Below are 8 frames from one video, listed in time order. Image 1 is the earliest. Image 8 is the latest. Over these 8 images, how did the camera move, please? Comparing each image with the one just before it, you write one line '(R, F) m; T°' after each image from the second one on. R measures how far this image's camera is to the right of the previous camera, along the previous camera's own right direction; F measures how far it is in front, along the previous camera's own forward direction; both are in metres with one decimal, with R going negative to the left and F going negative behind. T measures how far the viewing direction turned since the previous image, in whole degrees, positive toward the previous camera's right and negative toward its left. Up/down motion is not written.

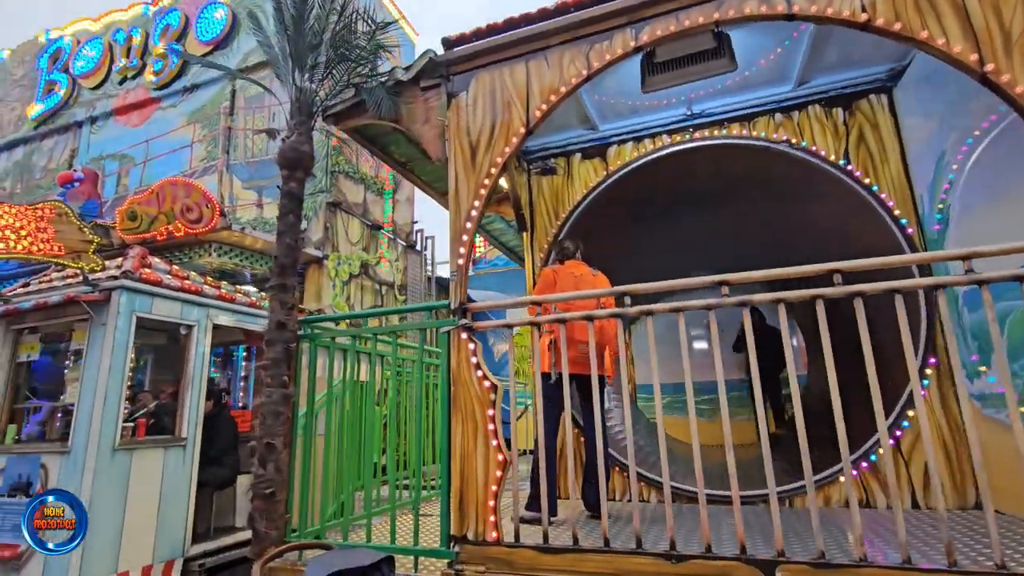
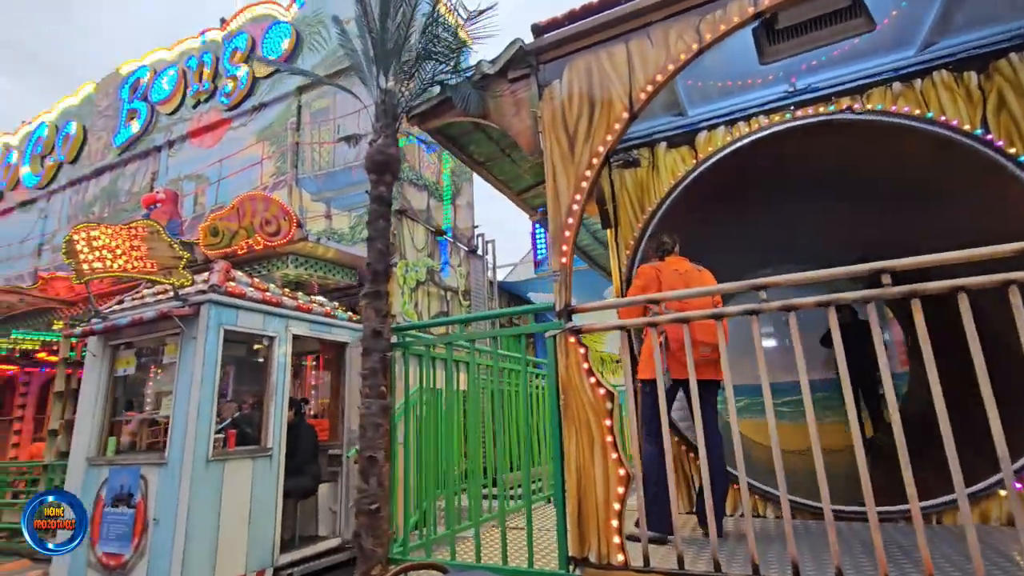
(-0.4, +0.2) m; -5°
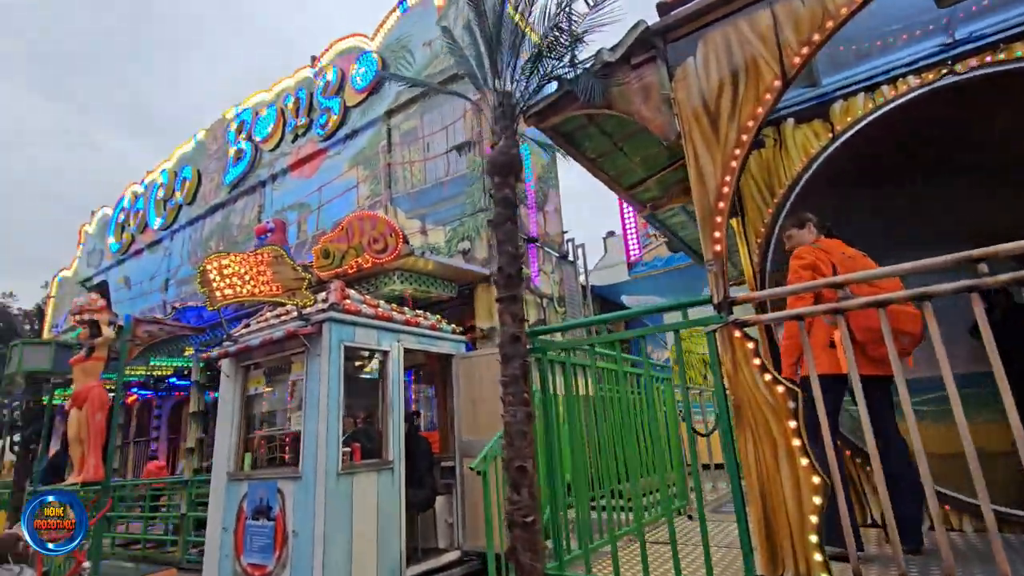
(-0.5, +0.1) m; -8°
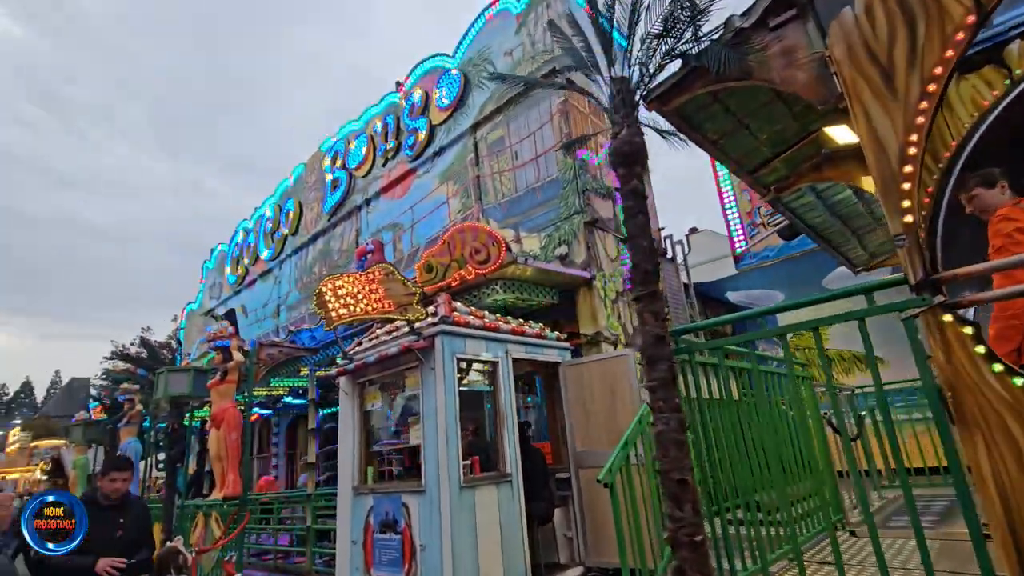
(-0.4, +0.2) m; -9°
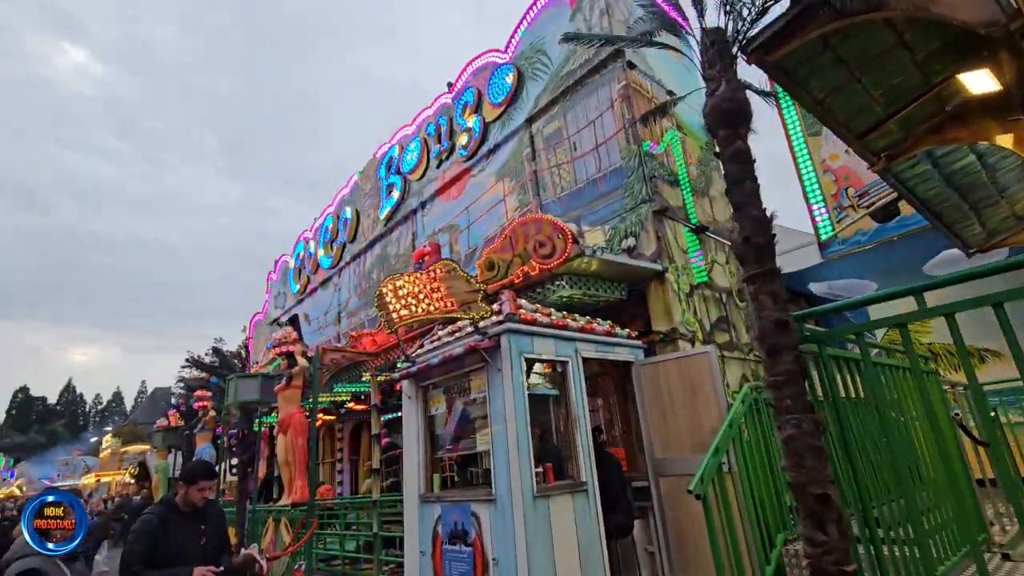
(-0.2, +0.4) m; -6°
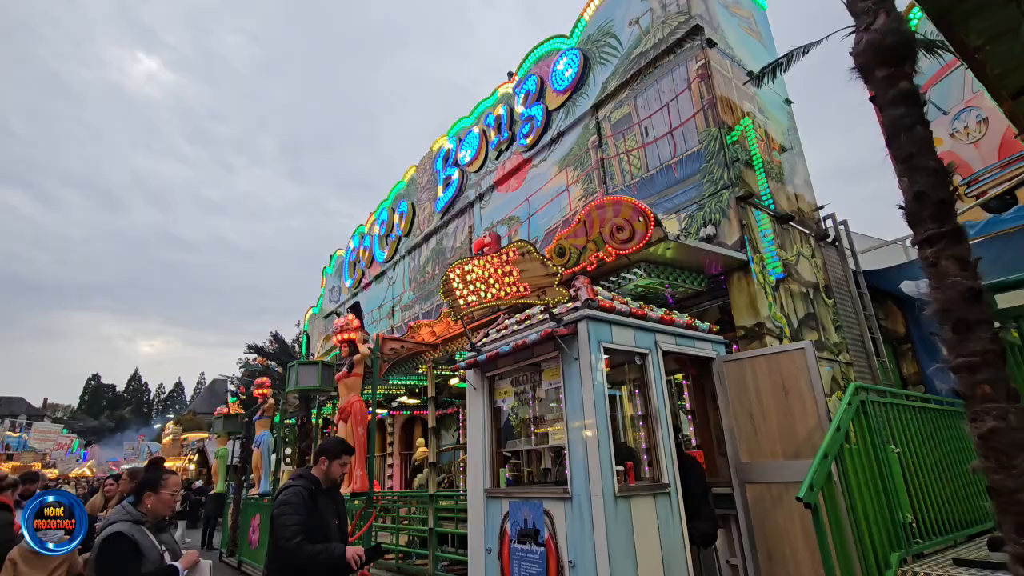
(-0.4, +0.3) m; -5°
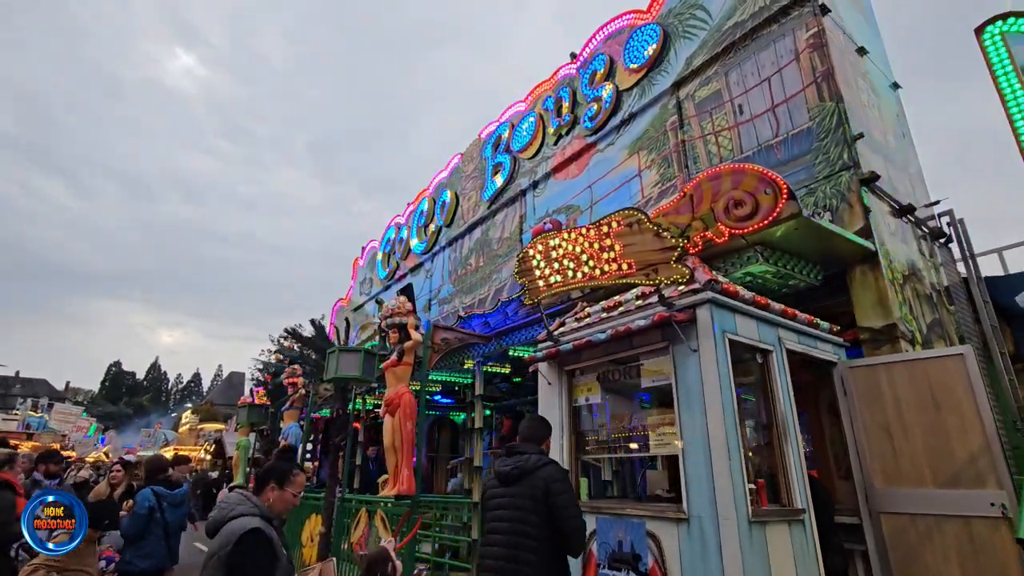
(-0.8, +0.8) m; -2°
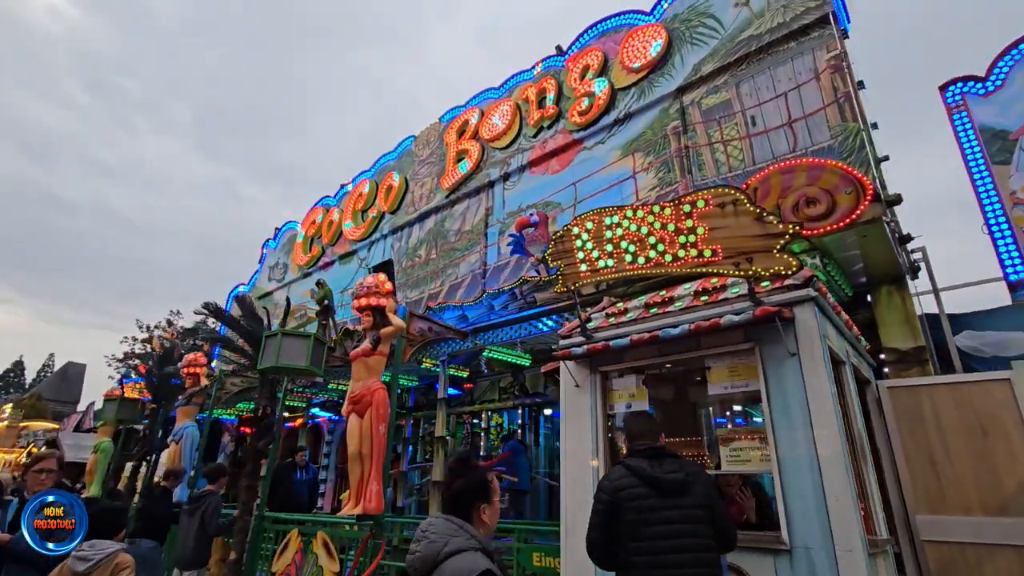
(-1.3, +1.1) m; +12°
